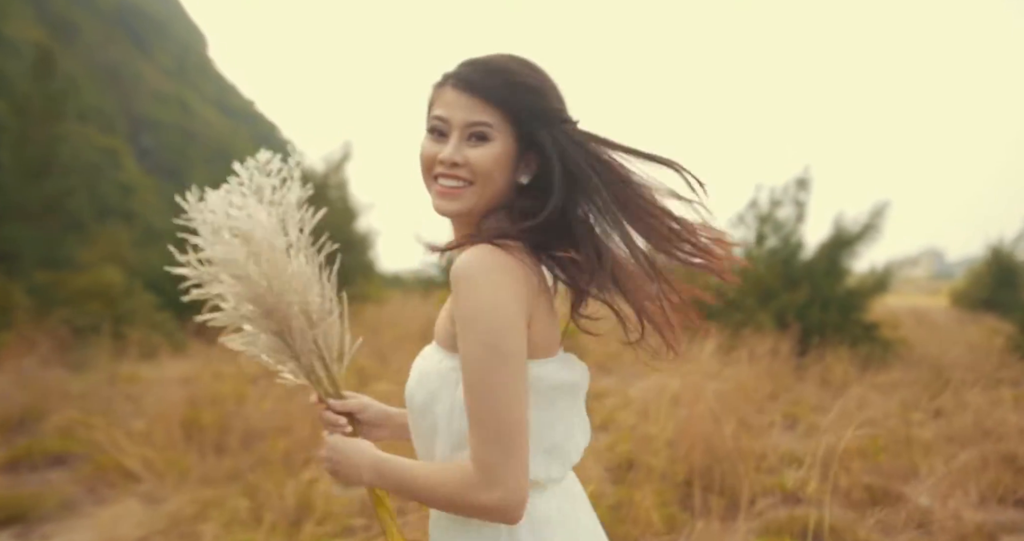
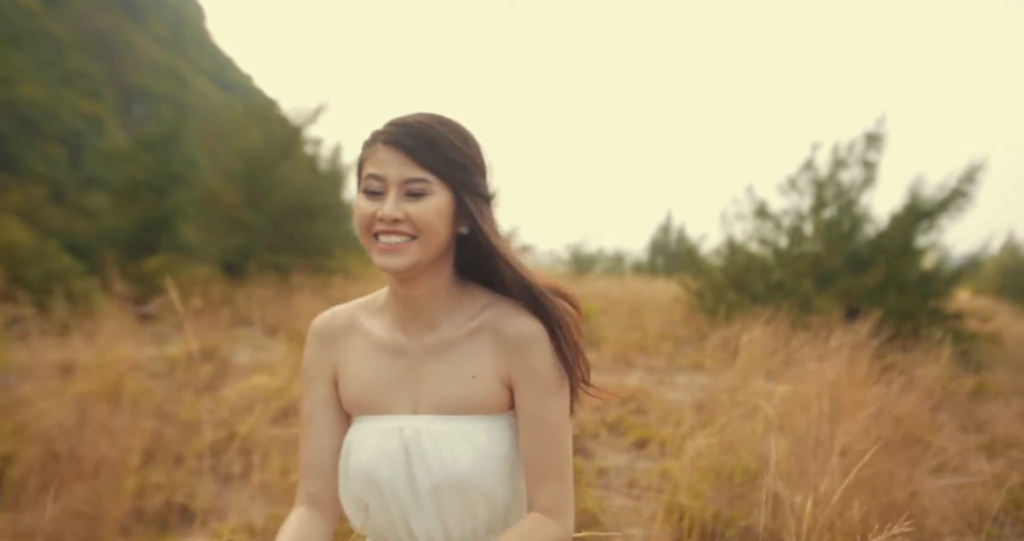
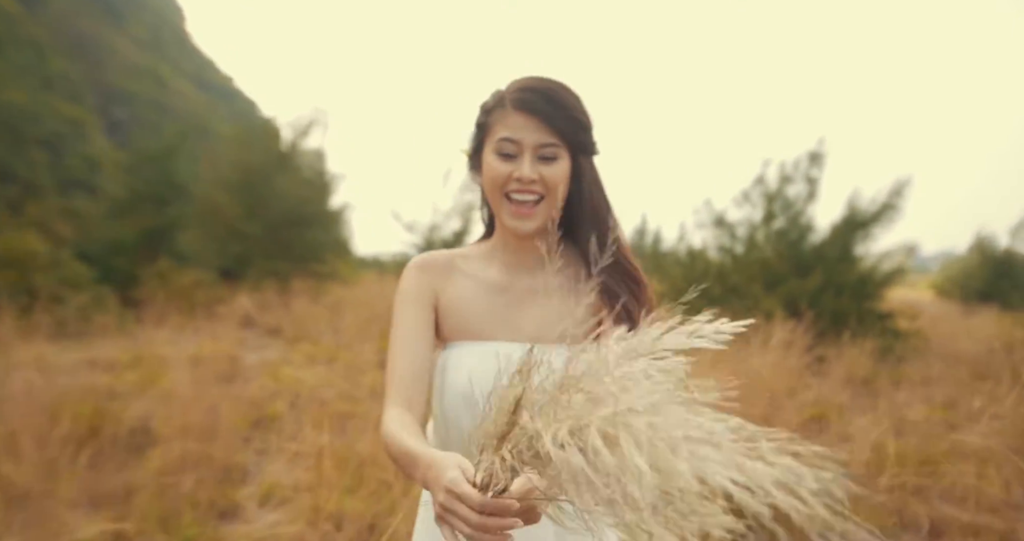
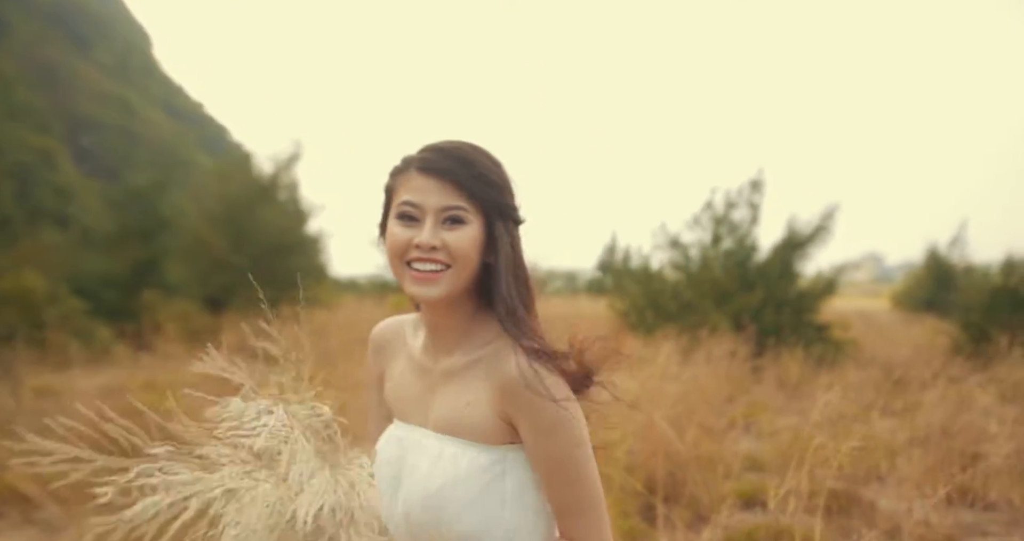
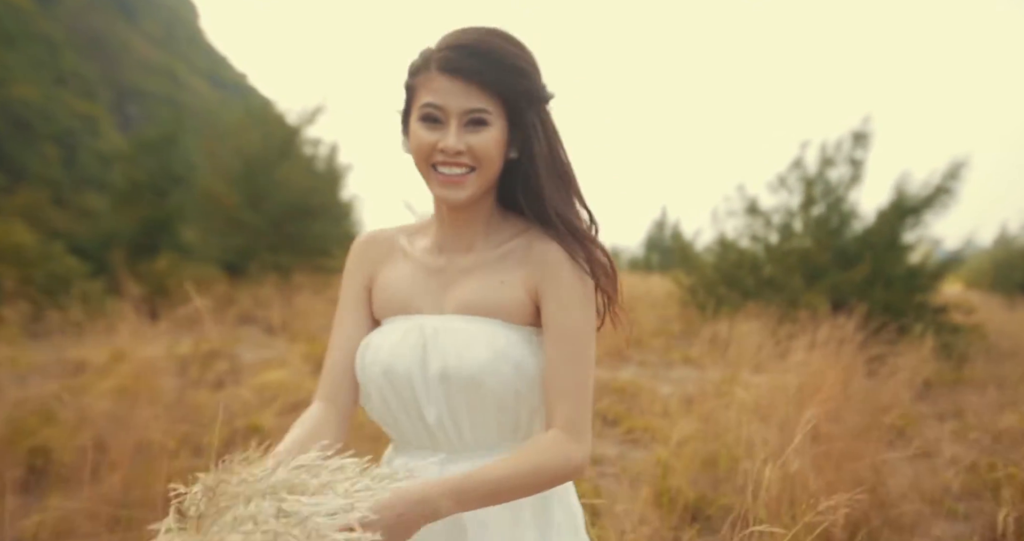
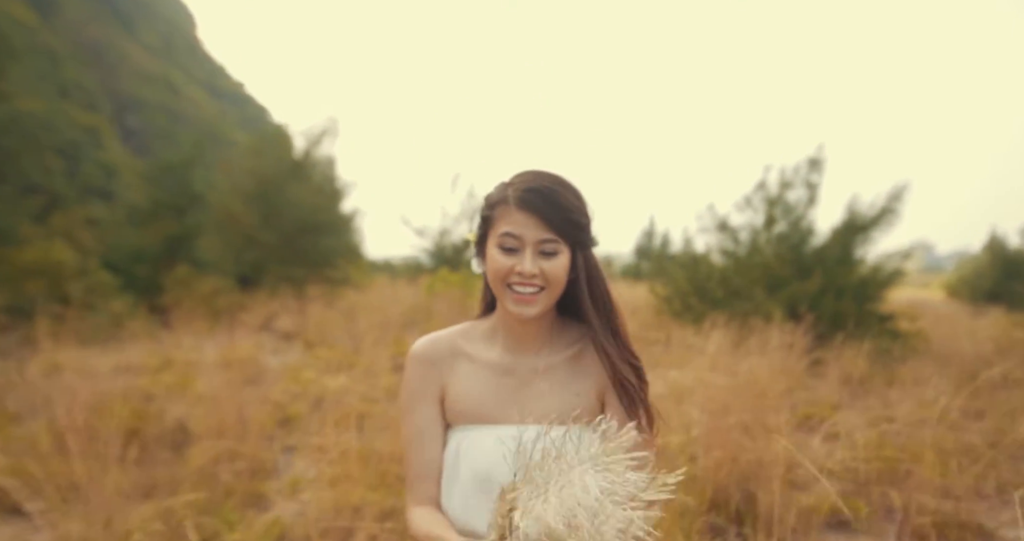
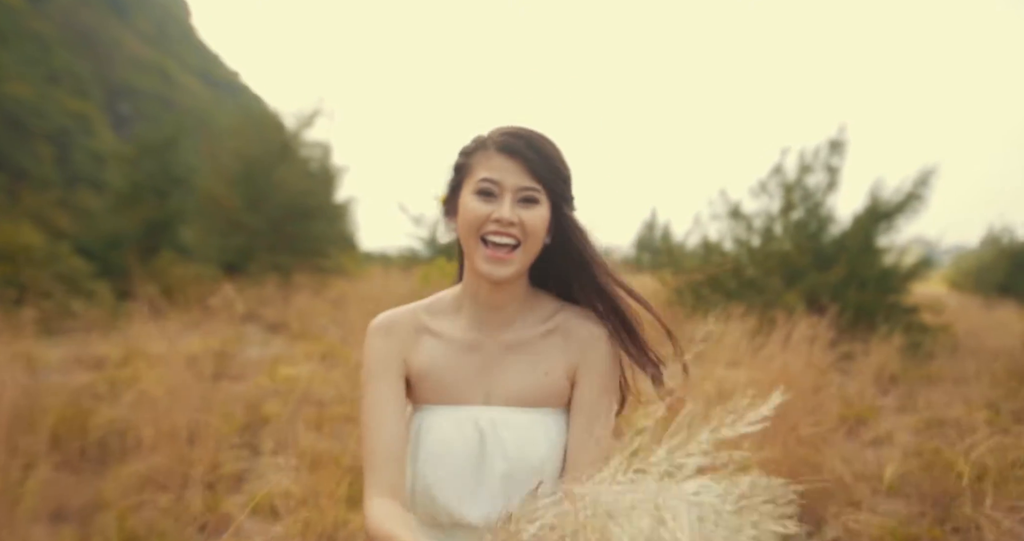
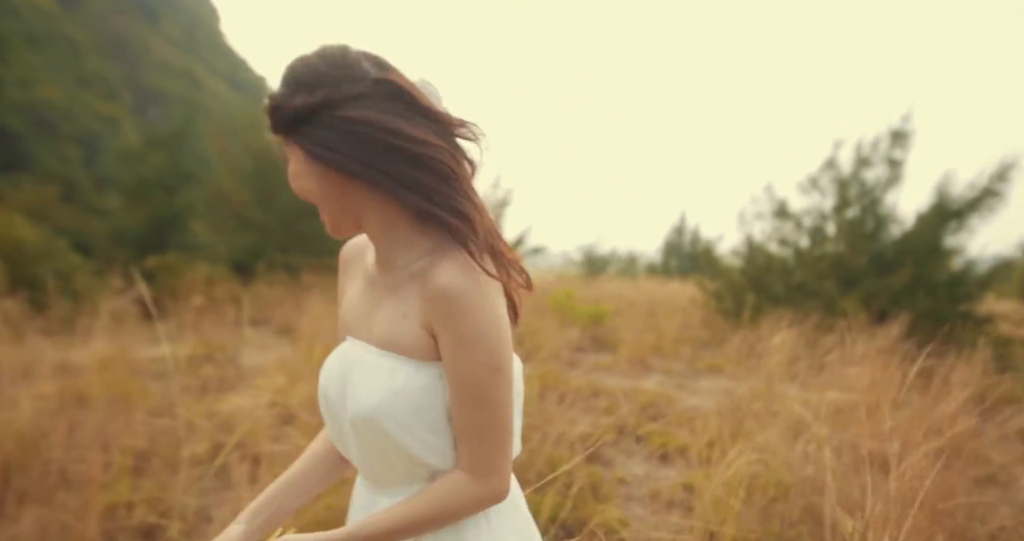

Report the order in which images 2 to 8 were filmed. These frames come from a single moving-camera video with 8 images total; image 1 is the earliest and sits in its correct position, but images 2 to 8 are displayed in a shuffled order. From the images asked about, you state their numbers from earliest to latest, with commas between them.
4, 6, 3, 7, 5, 2, 8
